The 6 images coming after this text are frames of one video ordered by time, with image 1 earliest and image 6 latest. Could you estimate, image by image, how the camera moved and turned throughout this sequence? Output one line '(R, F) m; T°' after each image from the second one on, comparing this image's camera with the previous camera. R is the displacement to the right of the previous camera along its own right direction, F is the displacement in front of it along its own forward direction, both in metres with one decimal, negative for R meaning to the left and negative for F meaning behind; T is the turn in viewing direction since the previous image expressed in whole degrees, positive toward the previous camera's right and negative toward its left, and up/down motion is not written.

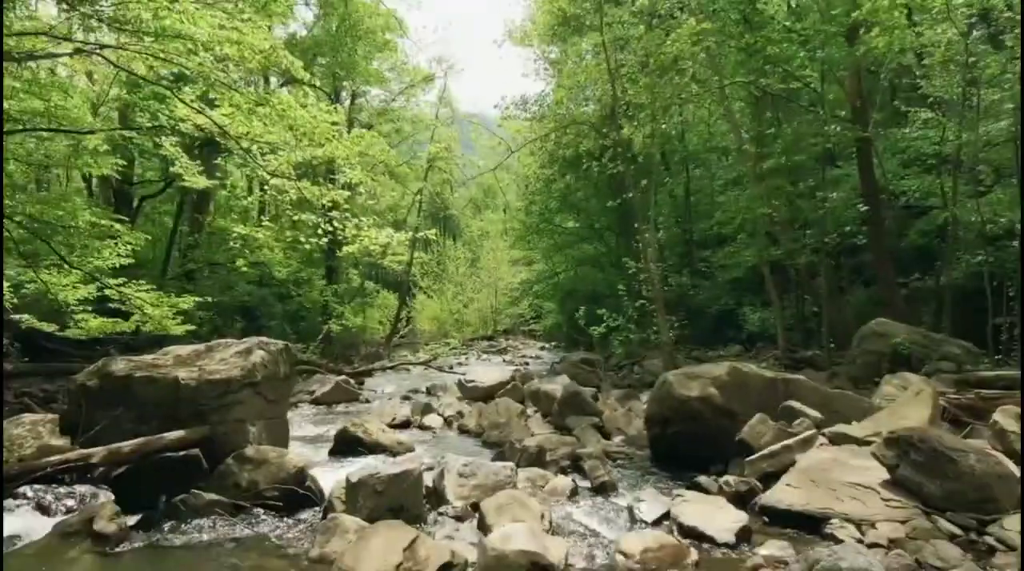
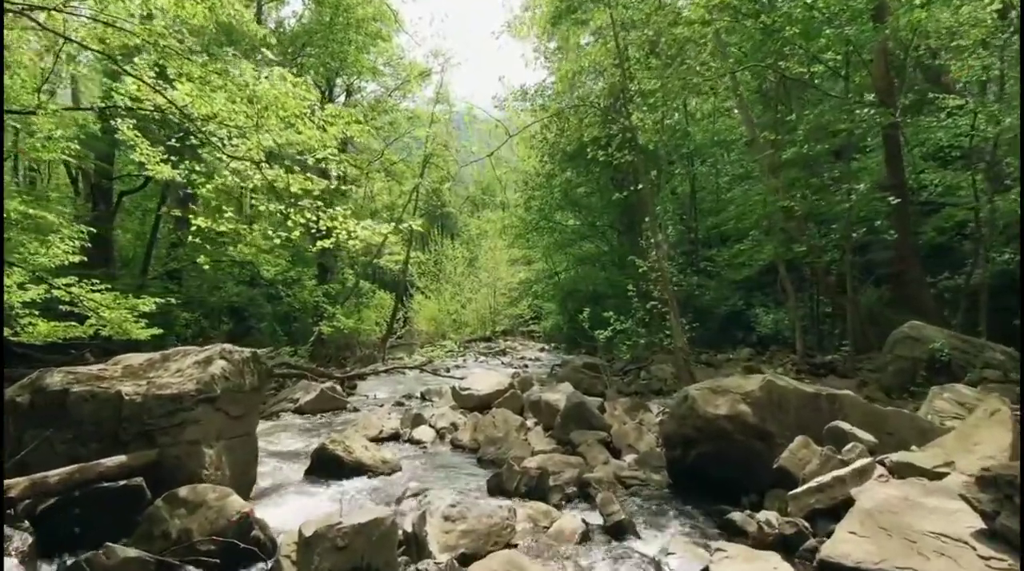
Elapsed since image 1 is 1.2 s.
(0.0, +0.9) m; 0°
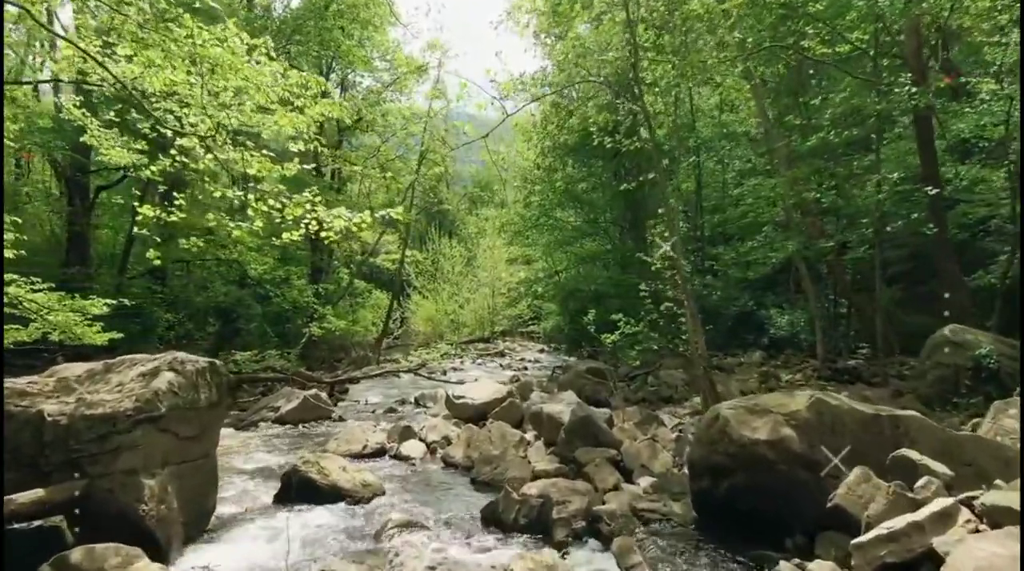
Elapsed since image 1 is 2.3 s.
(0.0, +0.9) m; 0°
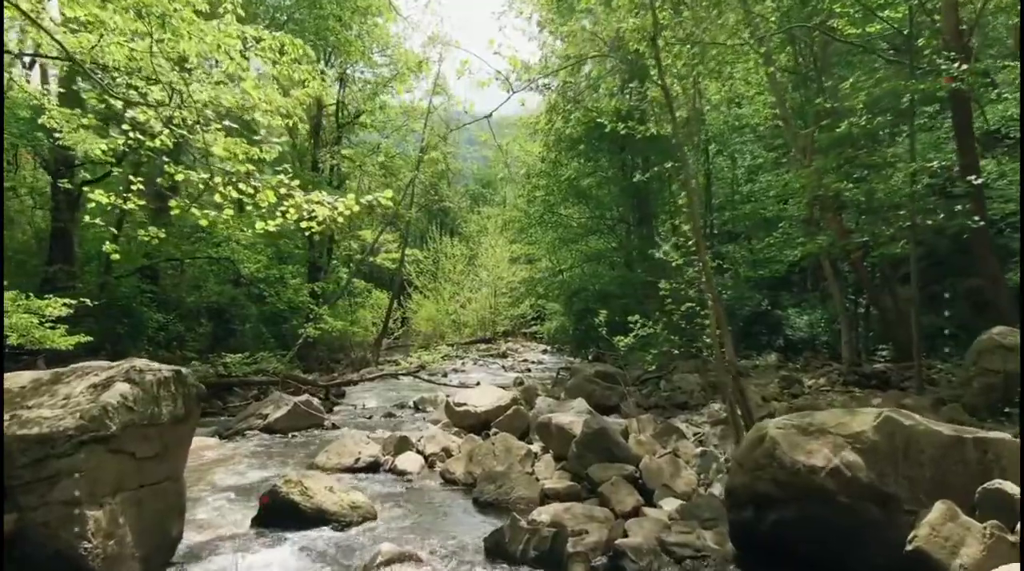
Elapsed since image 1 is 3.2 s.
(0.0, +0.7) m; 0°
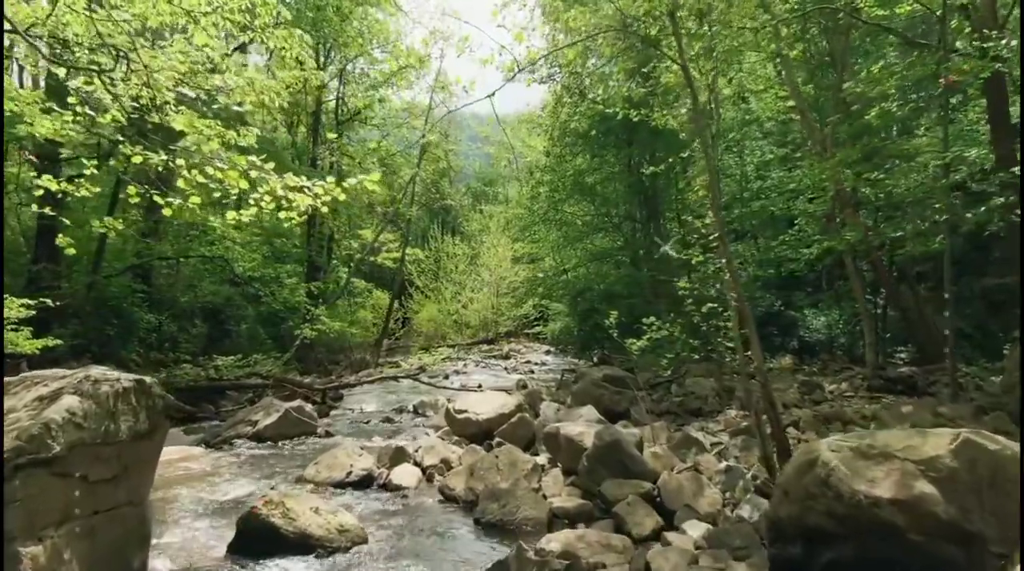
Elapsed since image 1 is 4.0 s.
(0.0, +0.6) m; 0°
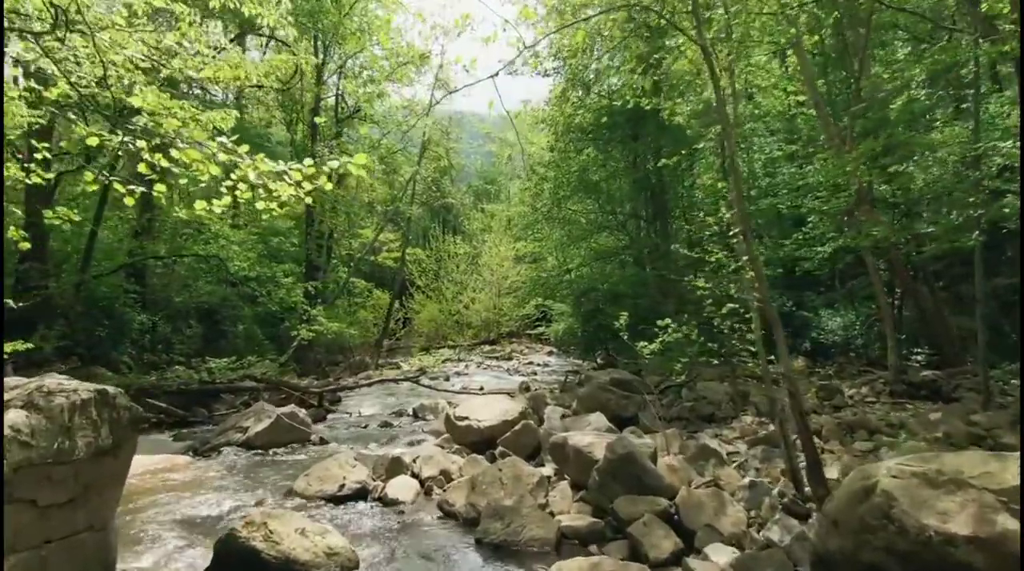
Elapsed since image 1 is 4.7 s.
(0.0, +0.5) m; 0°
